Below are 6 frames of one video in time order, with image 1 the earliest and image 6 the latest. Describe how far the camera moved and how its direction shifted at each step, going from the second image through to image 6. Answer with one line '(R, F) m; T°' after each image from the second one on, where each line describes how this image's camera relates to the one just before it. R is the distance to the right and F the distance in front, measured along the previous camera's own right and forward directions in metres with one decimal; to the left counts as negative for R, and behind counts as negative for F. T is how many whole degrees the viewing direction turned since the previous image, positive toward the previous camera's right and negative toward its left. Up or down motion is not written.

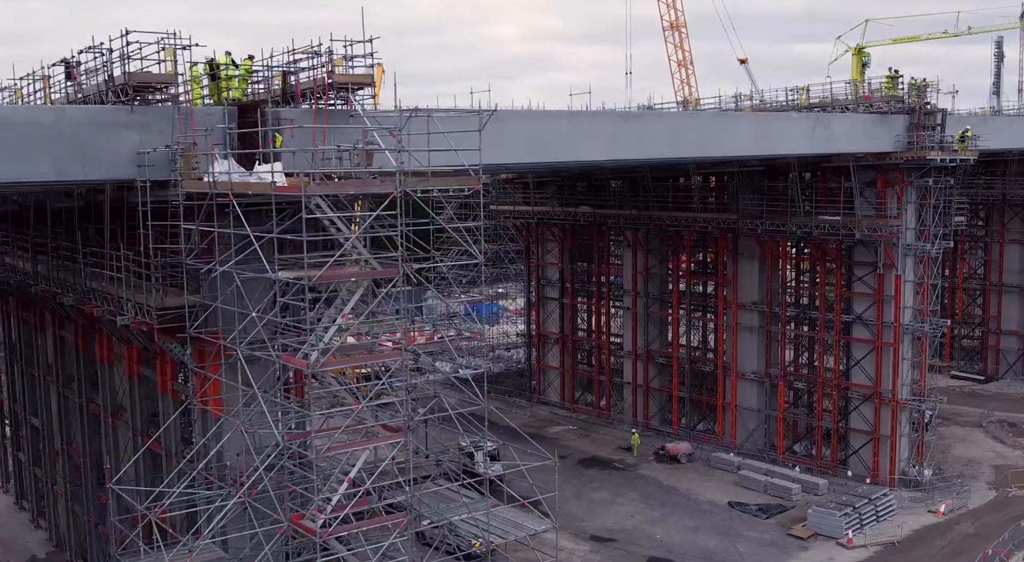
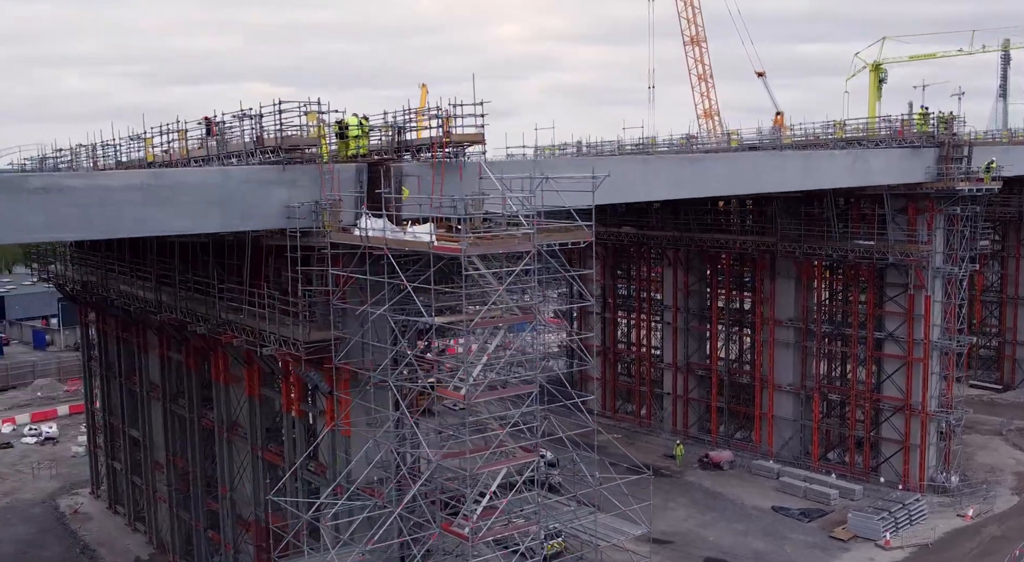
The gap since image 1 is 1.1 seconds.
(-1.7, -2.1) m; 0°
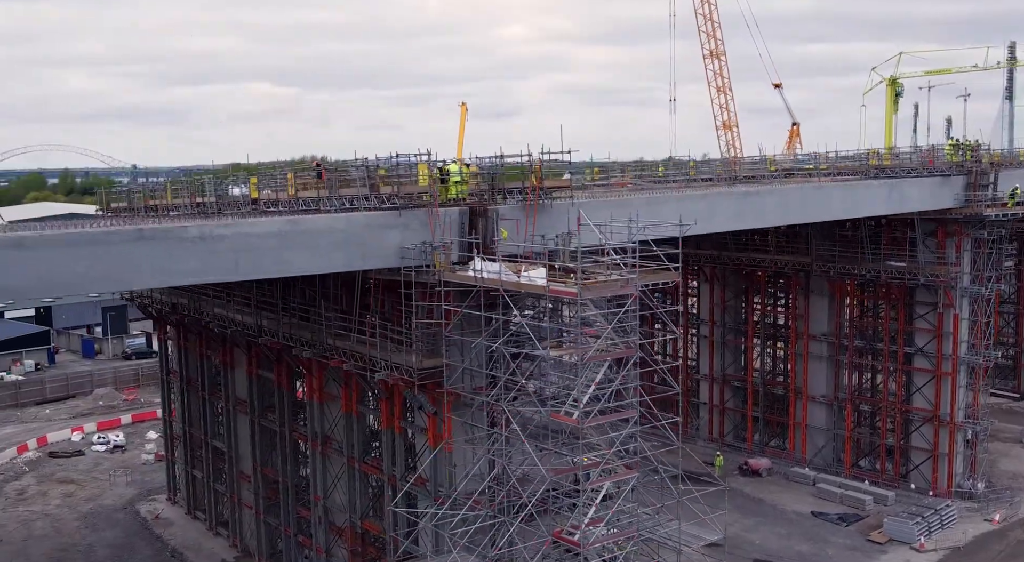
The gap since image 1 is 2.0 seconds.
(-1.7, -1.9) m; 0°
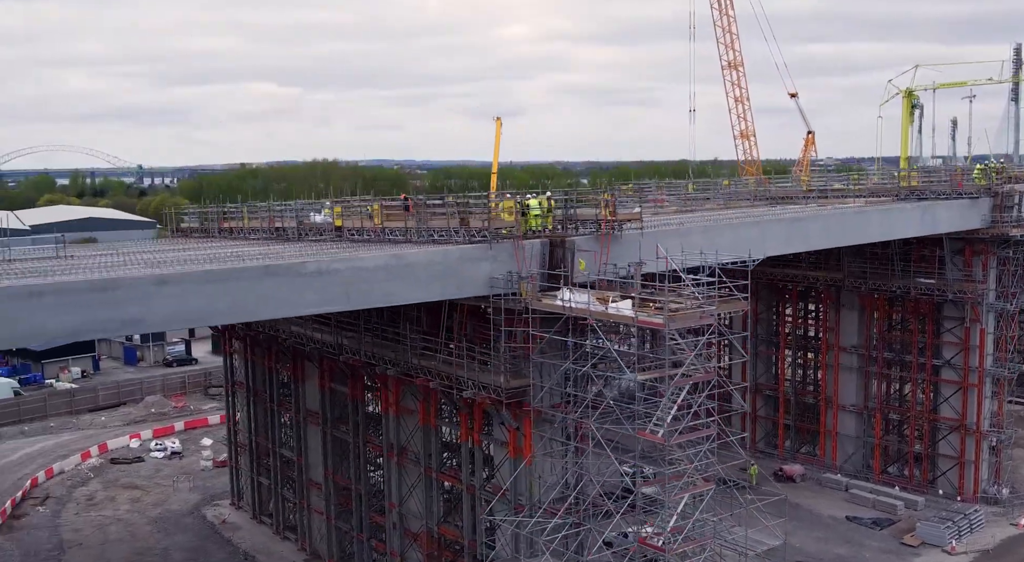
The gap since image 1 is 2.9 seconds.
(-1.6, -1.7) m; 0°
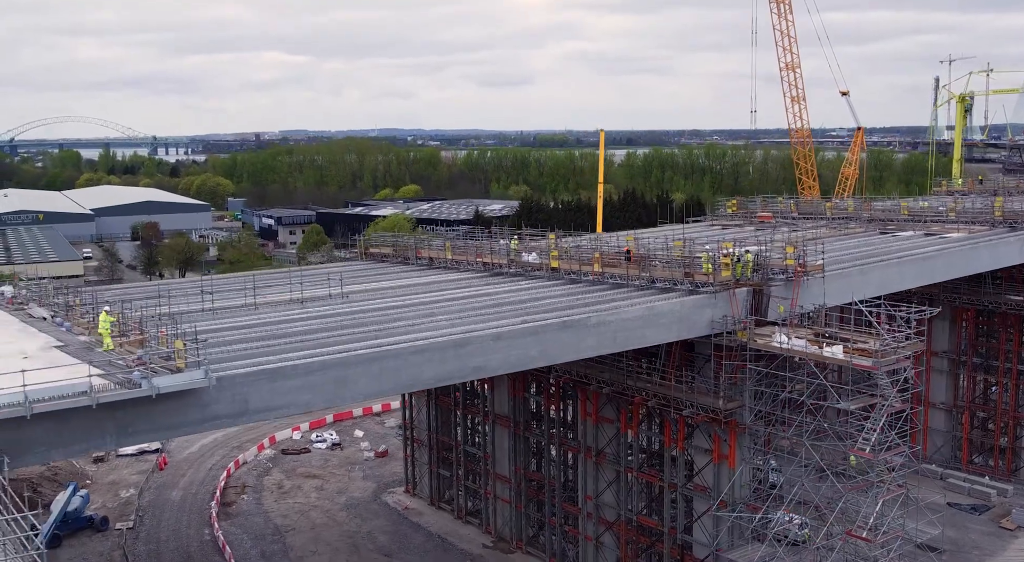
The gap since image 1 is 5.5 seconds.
(-5.4, -4.8) m; 0°
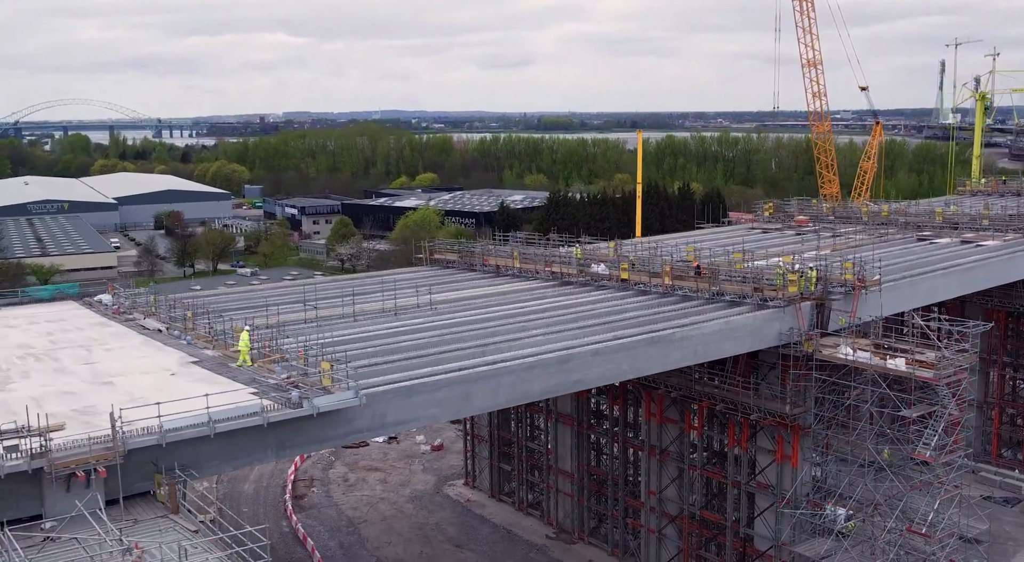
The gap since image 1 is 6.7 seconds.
(-2.2, -2.0) m; 0°
